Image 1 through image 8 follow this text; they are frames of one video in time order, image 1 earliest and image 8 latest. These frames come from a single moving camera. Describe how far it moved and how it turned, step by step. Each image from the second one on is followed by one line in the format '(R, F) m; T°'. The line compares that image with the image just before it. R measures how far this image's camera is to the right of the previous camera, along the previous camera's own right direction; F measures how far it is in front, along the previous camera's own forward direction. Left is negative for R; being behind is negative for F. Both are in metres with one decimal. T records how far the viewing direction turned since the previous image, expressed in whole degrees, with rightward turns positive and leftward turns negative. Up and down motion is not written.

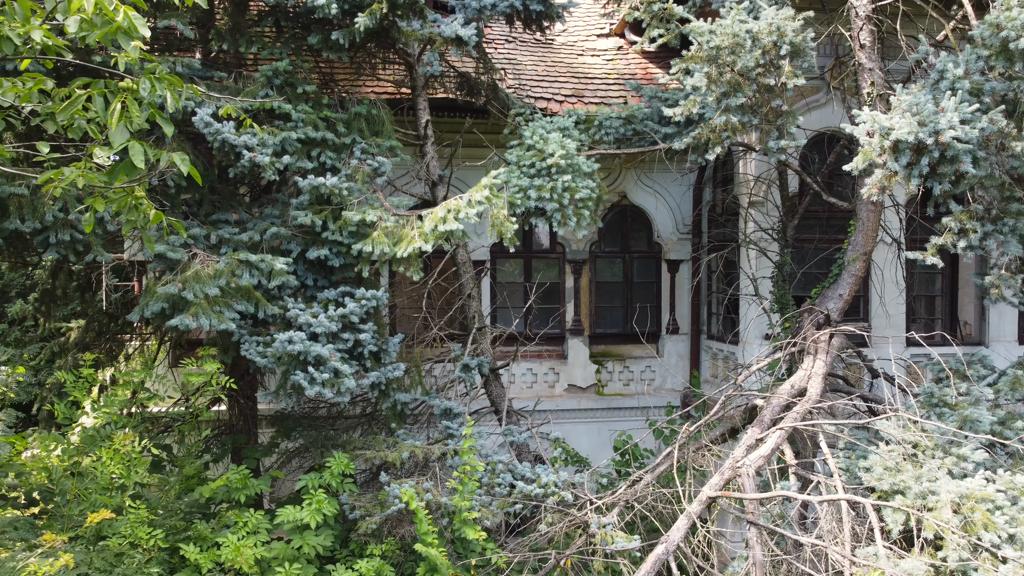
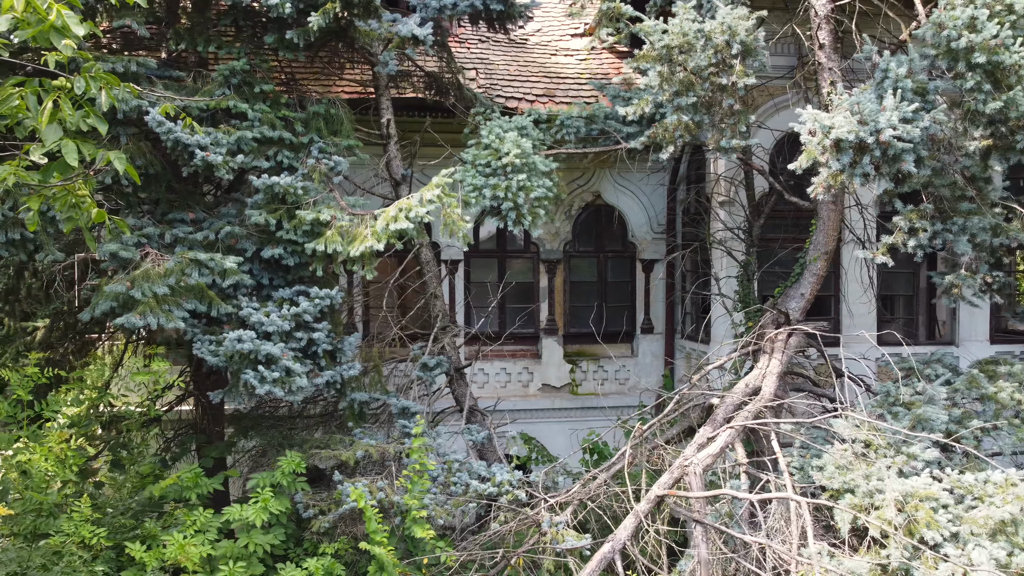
(+0.3, 0.0) m; 0°
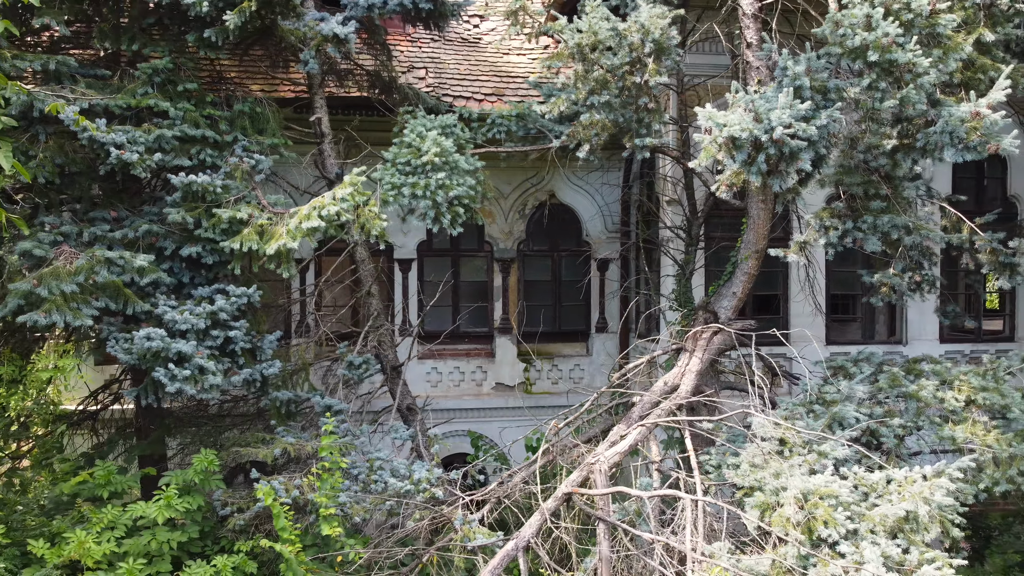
(+0.6, 0.0) m; 0°
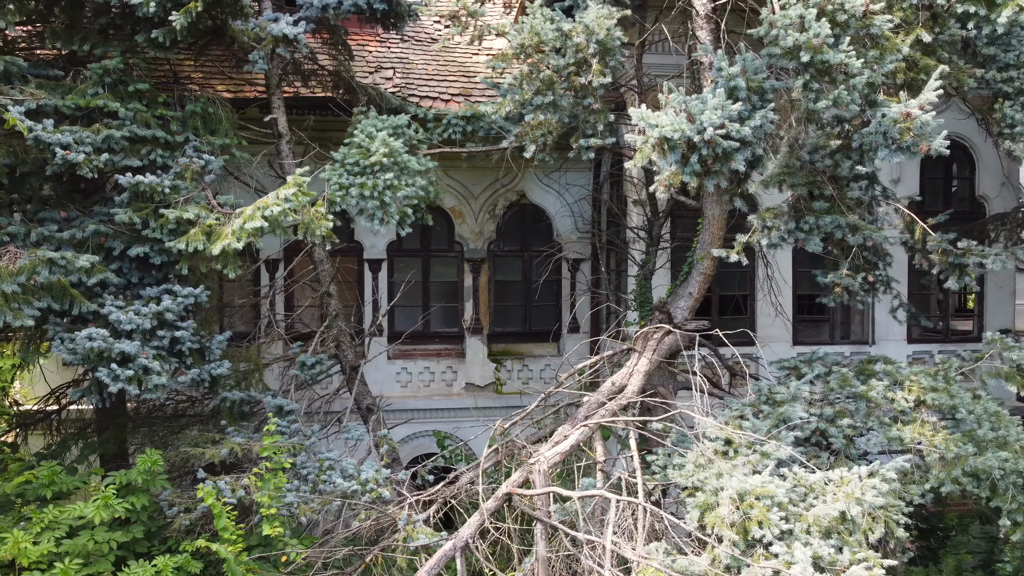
(+0.4, 0.0) m; 0°
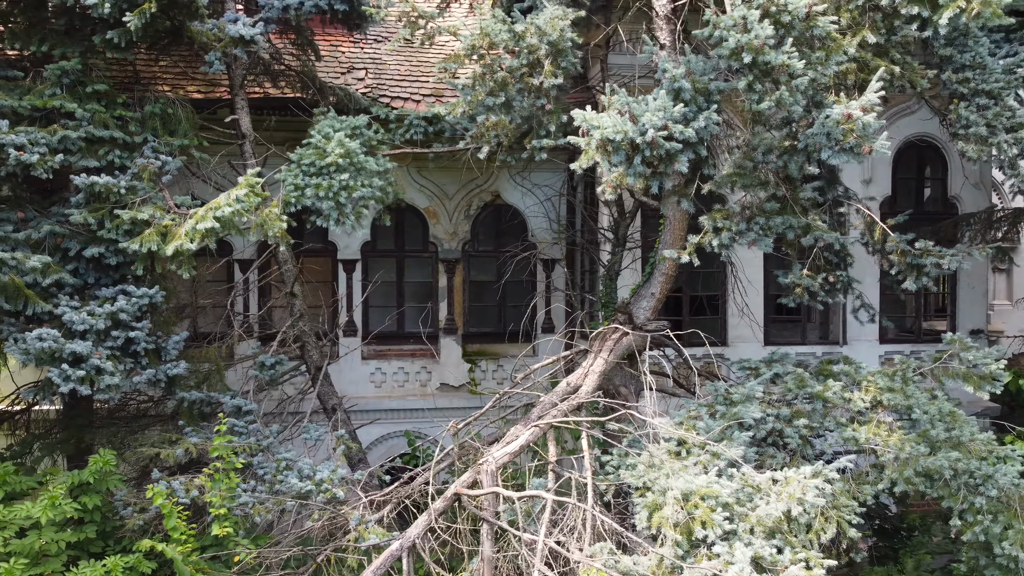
(+0.3, 0.0) m; 0°
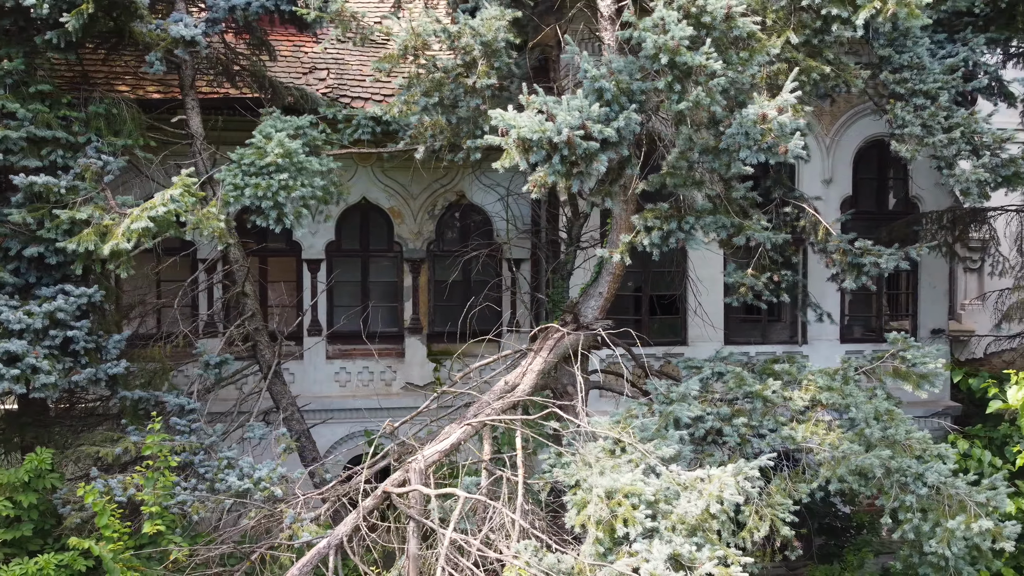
(+0.5, 0.0) m; 0°
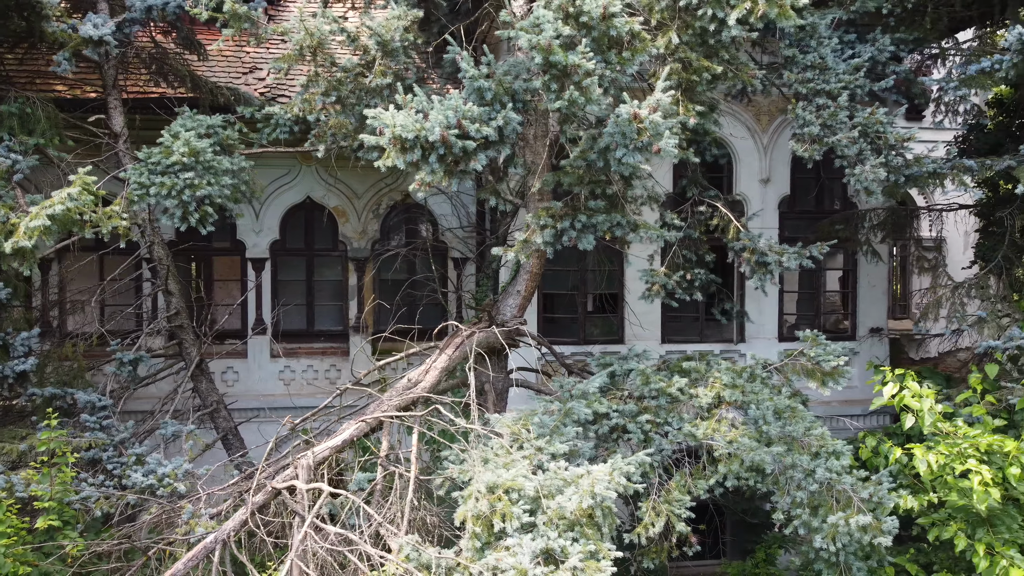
(+0.7, 0.0) m; 0°
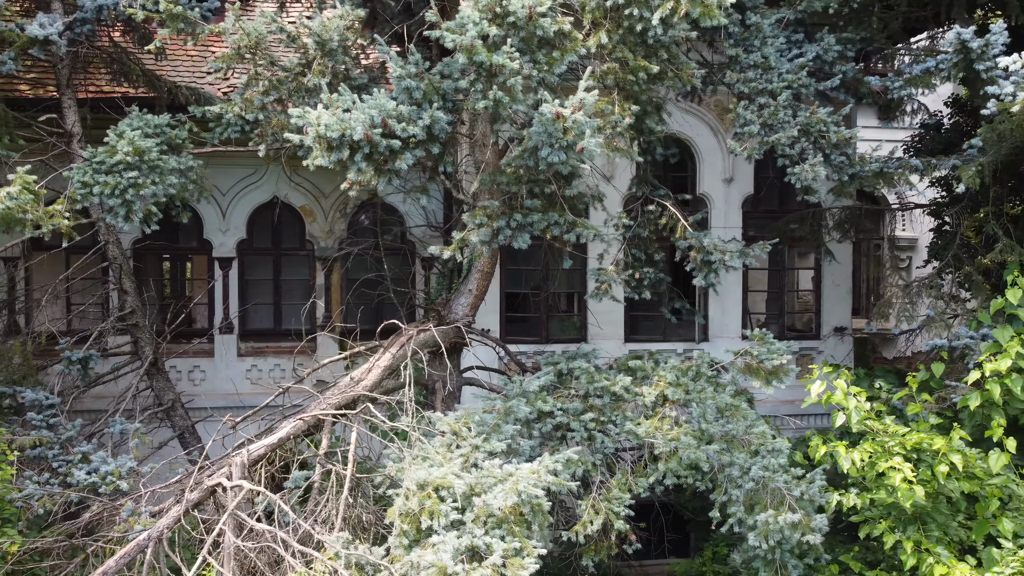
(+0.4, 0.0) m; 0°
